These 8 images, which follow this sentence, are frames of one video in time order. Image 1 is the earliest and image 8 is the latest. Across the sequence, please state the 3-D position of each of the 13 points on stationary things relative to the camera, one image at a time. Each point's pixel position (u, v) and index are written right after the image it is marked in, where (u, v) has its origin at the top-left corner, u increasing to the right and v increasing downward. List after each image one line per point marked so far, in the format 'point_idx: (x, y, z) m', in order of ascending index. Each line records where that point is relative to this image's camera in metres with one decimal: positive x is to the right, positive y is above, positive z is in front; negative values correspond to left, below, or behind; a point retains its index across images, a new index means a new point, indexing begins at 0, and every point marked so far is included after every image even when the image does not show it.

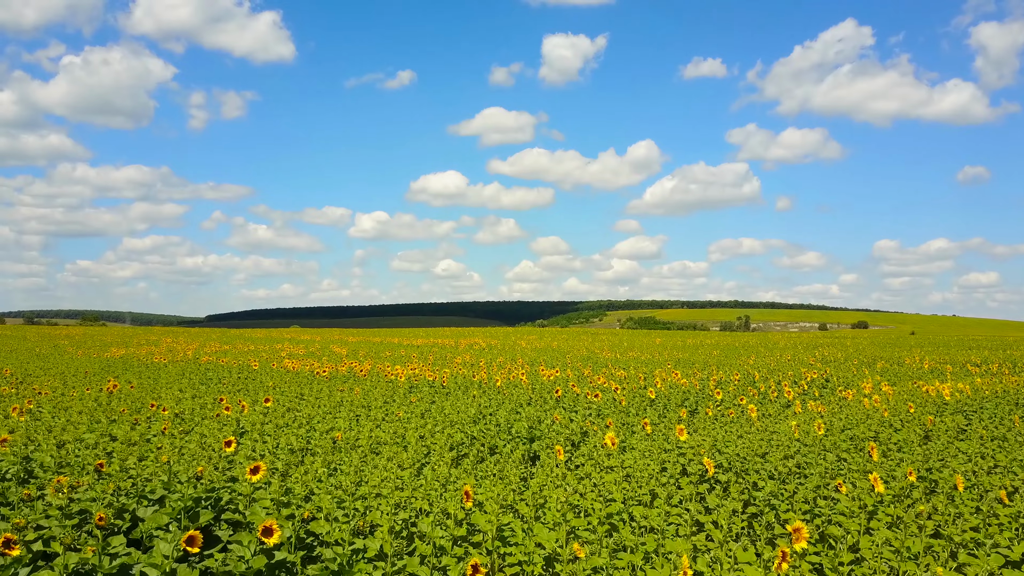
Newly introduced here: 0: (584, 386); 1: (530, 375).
0: (+2.0, -2.5, +15.8) m
1: (+0.6, -2.6, +18.0) m
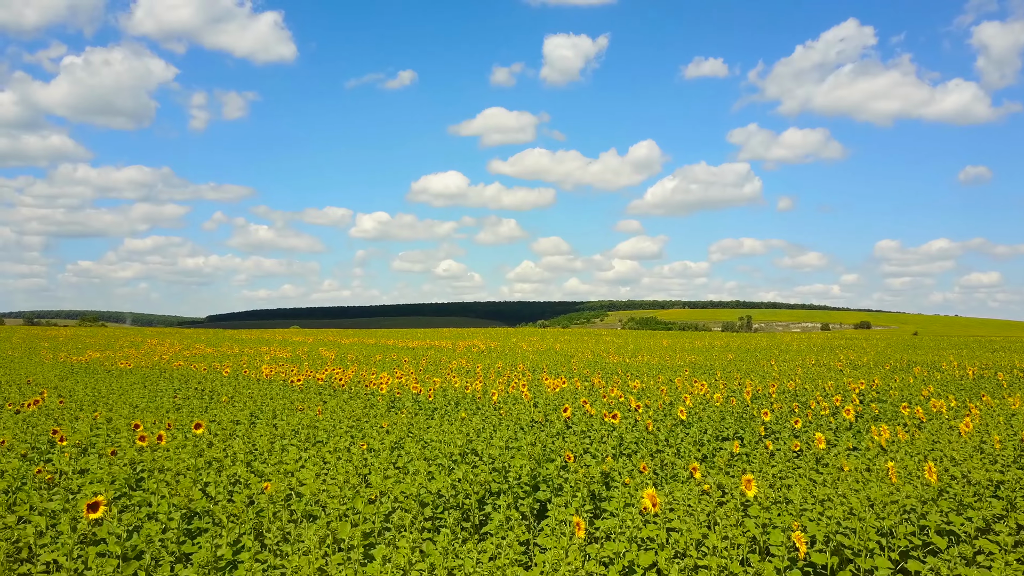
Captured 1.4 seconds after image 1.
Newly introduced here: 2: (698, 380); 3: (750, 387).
0: (+2.0, -2.5, +13.5) m
1: (+0.5, -2.5, +15.7) m
2: (+5.4, -2.6, +17.6) m
3: (+6.2, -2.6, +15.8) m
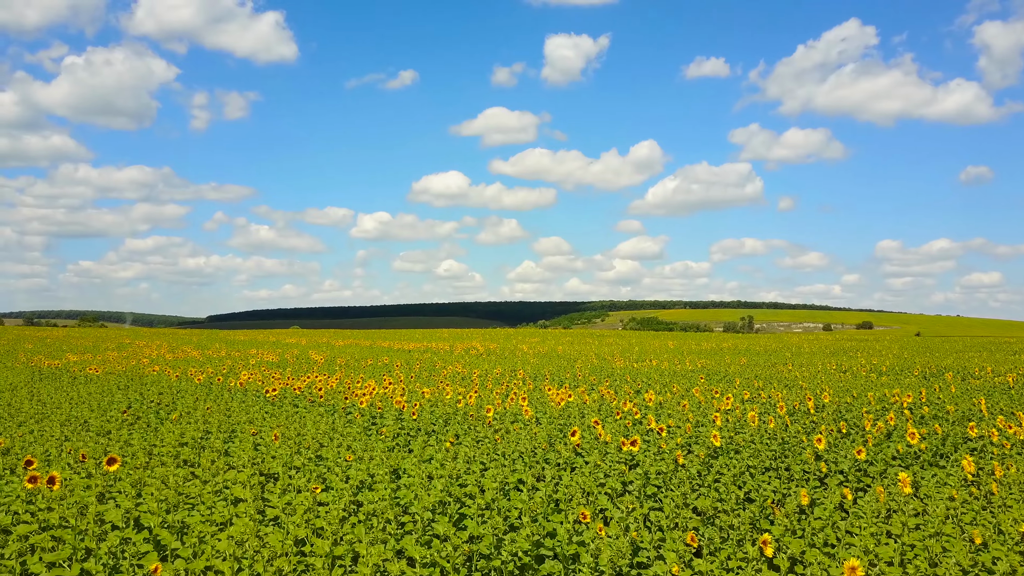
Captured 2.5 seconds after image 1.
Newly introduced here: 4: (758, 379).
0: (+2.0, -2.5, +11.8) m
1: (+0.5, -2.5, +14.0) m
2: (+5.4, -2.6, +15.9) m
3: (+6.2, -2.6, +14.0) m
4: (+7.9, -2.9, +19.5) m
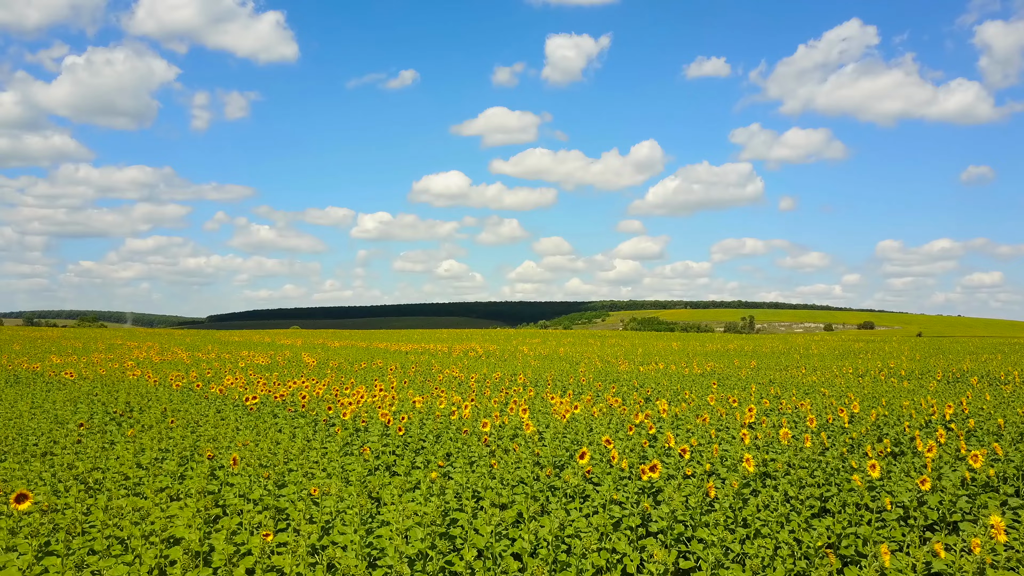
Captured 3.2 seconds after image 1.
0: (+1.9, -2.5, +10.6) m
1: (+0.5, -2.5, +12.8) m
2: (+5.3, -2.6, +14.7) m
3: (+6.1, -2.5, +12.9) m
4: (+7.9, -2.9, +18.3) m
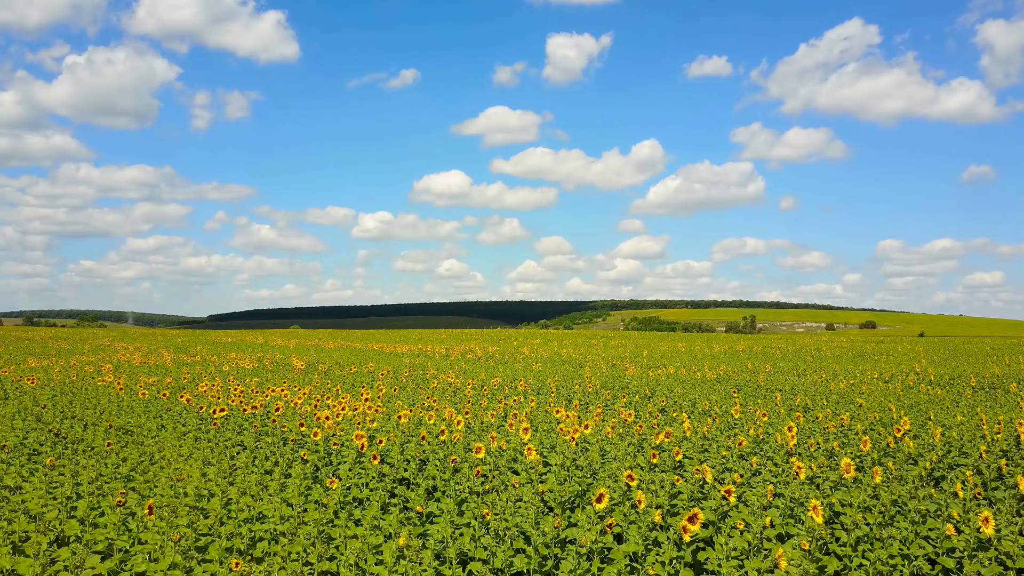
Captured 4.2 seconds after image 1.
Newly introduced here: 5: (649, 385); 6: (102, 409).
0: (+1.9, -2.4, +9.0) m
1: (+0.5, -2.5, +11.2) m
2: (+5.3, -2.6, +13.1) m
3: (+6.1, -2.5, +11.3) m
4: (+7.9, -2.8, +16.7) m
5: (+4.2, -3.0, +19.3) m
6: (-9.5, -2.8, +14.5) m
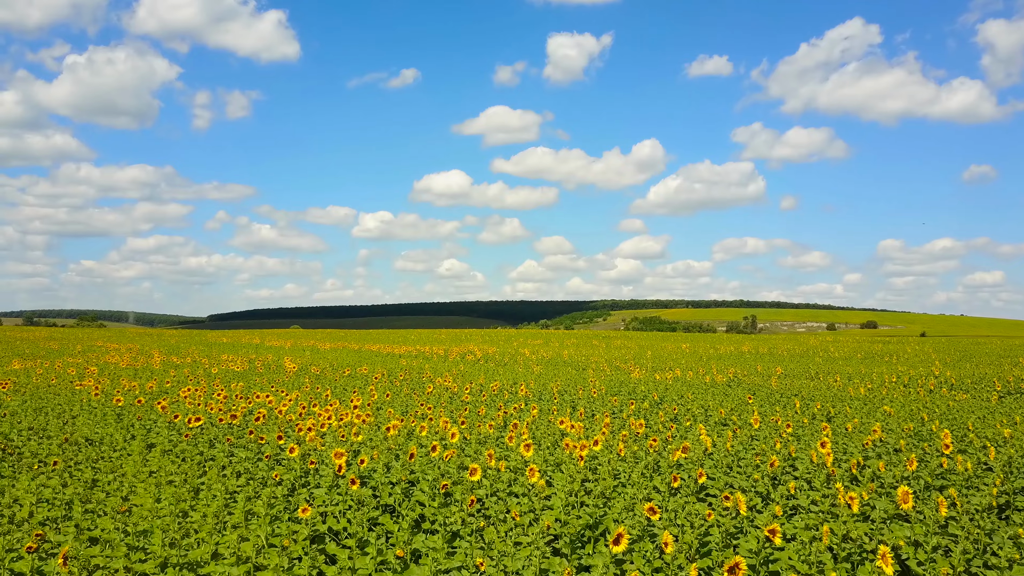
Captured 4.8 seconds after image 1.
0: (+1.9, -2.4, +8.0) m
1: (+0.5, -2.5, +10.2) m
2: (+5.3, -2.6, +12.1) m
3: (+6.1, -2.5, +10.3) m
4: (+7.9, -2.8, +15.7) m
5: (+4.2, -3.0, +18.3) m
6: (-9.5, -2.8, +13.5) m
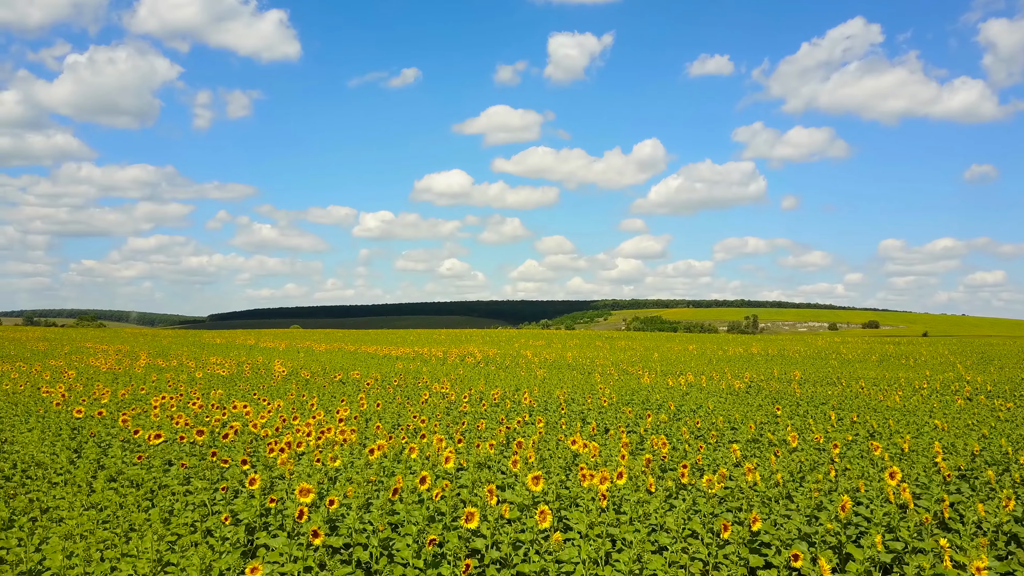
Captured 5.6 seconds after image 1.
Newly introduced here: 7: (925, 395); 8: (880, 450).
0: (+2.0, -2.4, +6.5) m
1: (+0.5, -2.5, +8.8) m
2: (+5.4, -2.6, +10.6) m
3: (+6.2, -2.5, +8.8) m
4: (+7.9, -2.8, +14.2) m
5: (+4.3, -2.9, +16.8) m
6: (-9.4, -2.8, +12.1) m
7: (+12.1, -3.0, +17.6) m
8: (+5.4, -2.4, +9.2) m
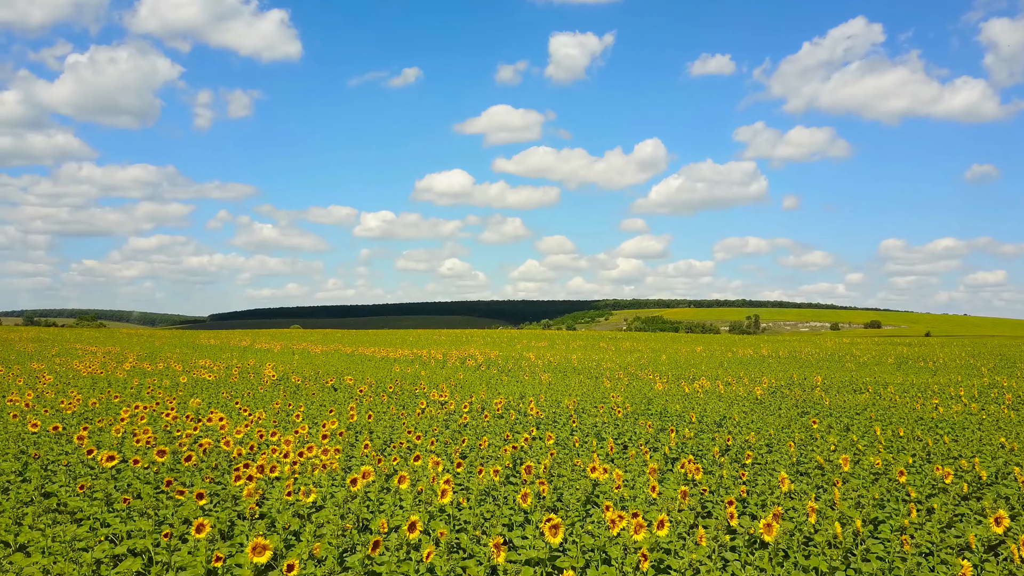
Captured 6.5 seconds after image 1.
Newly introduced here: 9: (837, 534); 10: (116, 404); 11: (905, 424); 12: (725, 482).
0: (+2.1, -2.4, +5.1) m
1: (+0.6, -2.5, +7.4) m
2: (+5.5, -2.5, +9.2) m
3: (+6.3, -2.5, +7.4) m
4: (+8.0, -2.8, +12.8) m
5: (+4.4, -2.9, +15.4) m
6: (-9.3, -2.8, +10.7) m
7: (+12.2, -3.0, +16.2) m
8: (+5.6, -2.4, +7.8) m
9: (+3.7, -2.4, +6.8) m
10: (-10.1, -3.0, +15.9) m
11: (+8.1, -2.8, +12.9) m
12: (+2.9, -2.5, +8.5) m
